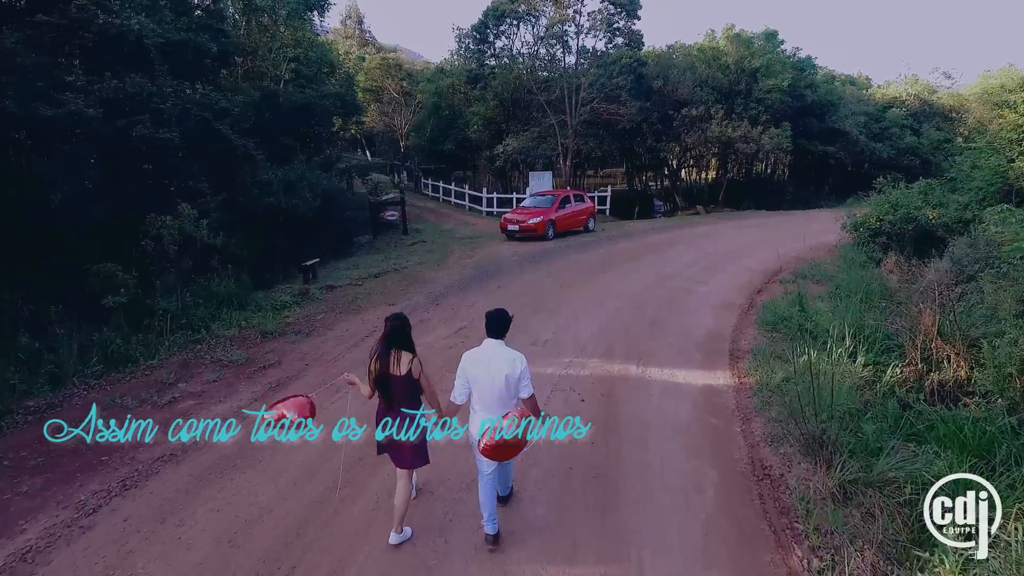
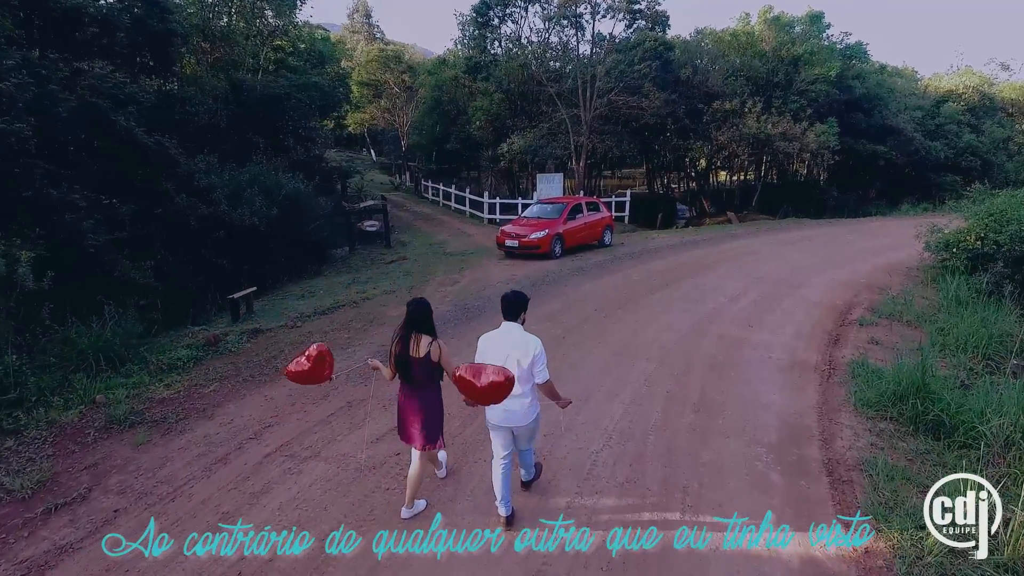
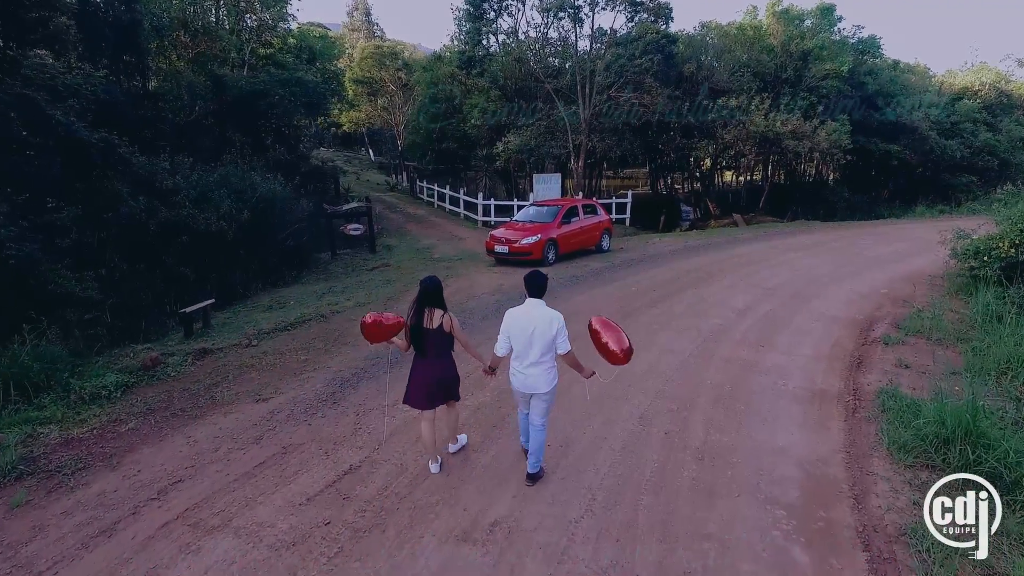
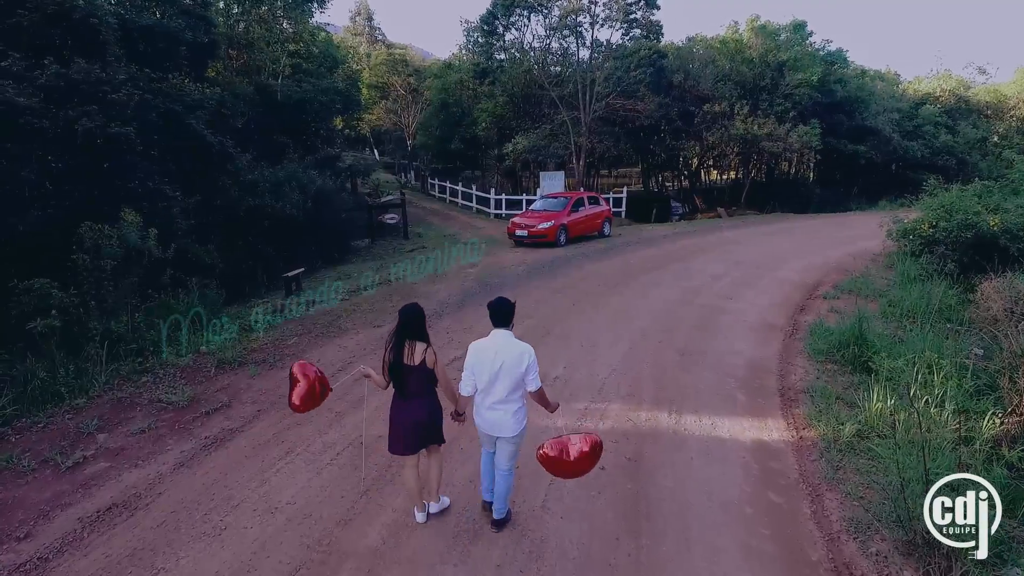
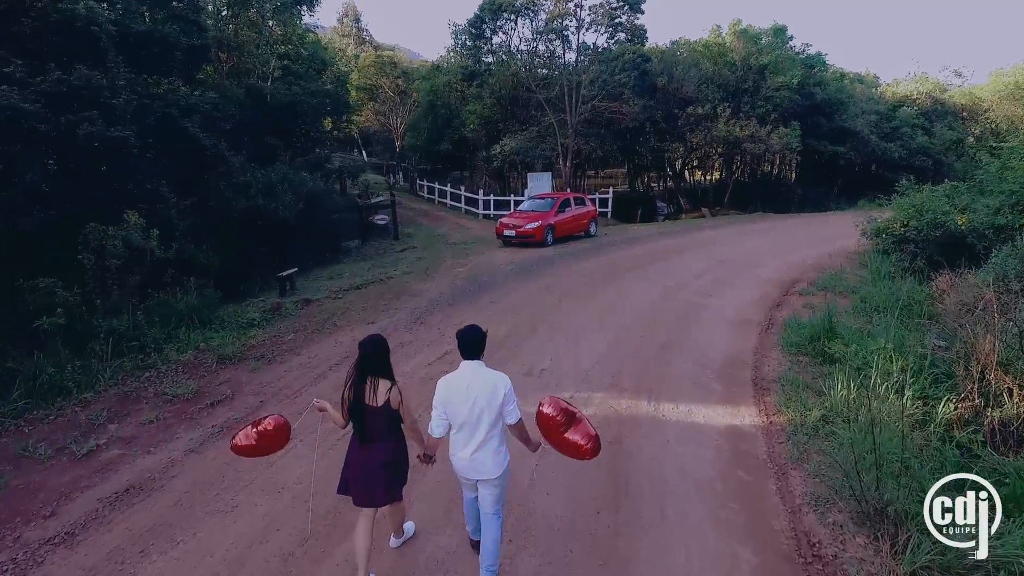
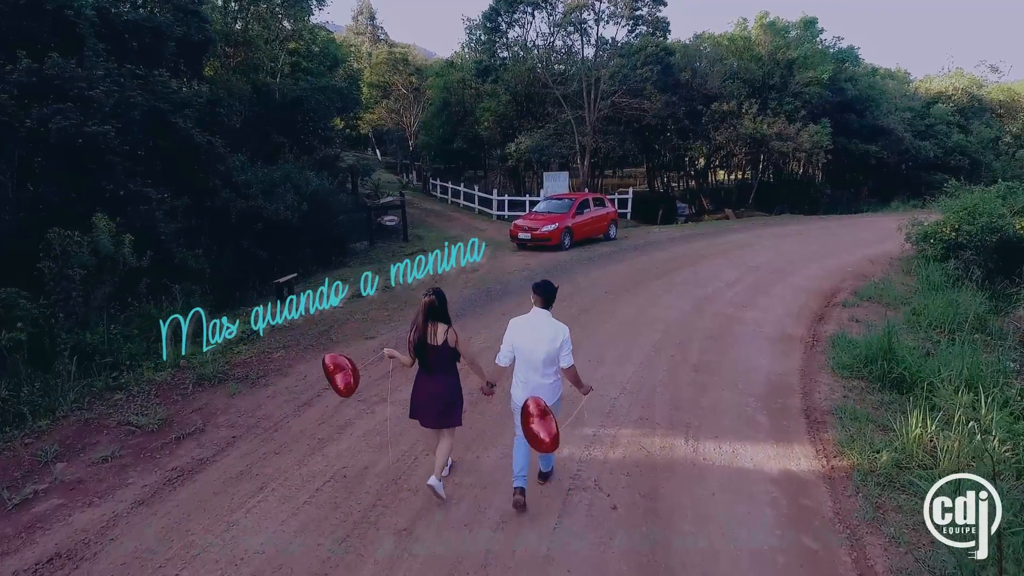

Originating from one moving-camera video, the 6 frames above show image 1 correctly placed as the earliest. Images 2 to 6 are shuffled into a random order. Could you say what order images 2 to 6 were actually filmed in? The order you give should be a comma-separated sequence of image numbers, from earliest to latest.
5, 4, 6, 2, 3
